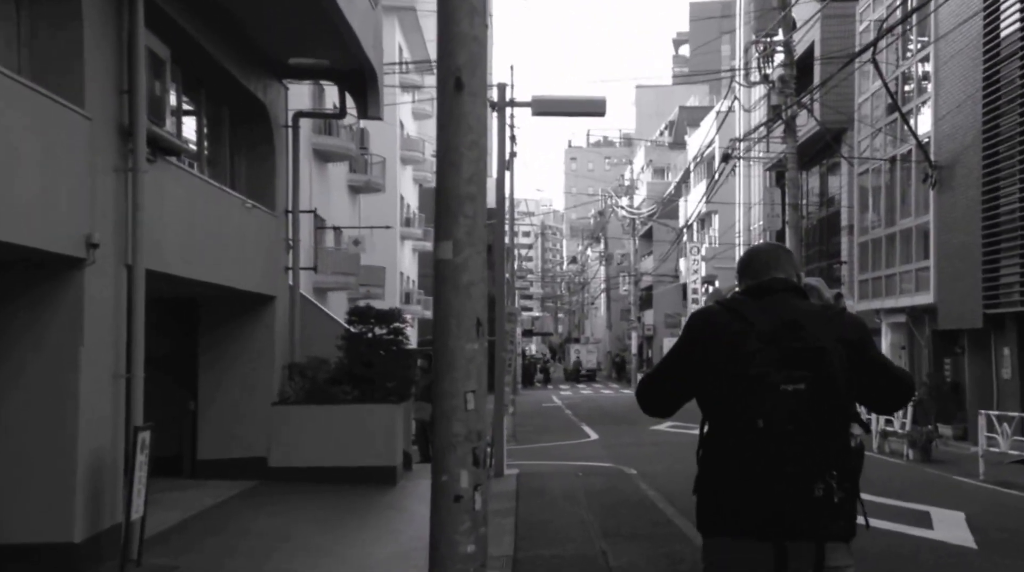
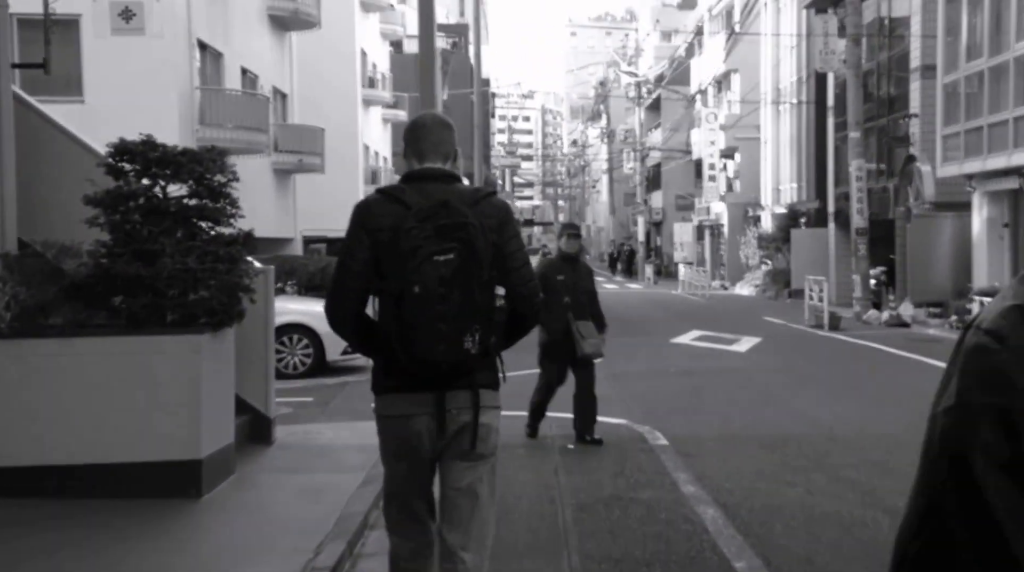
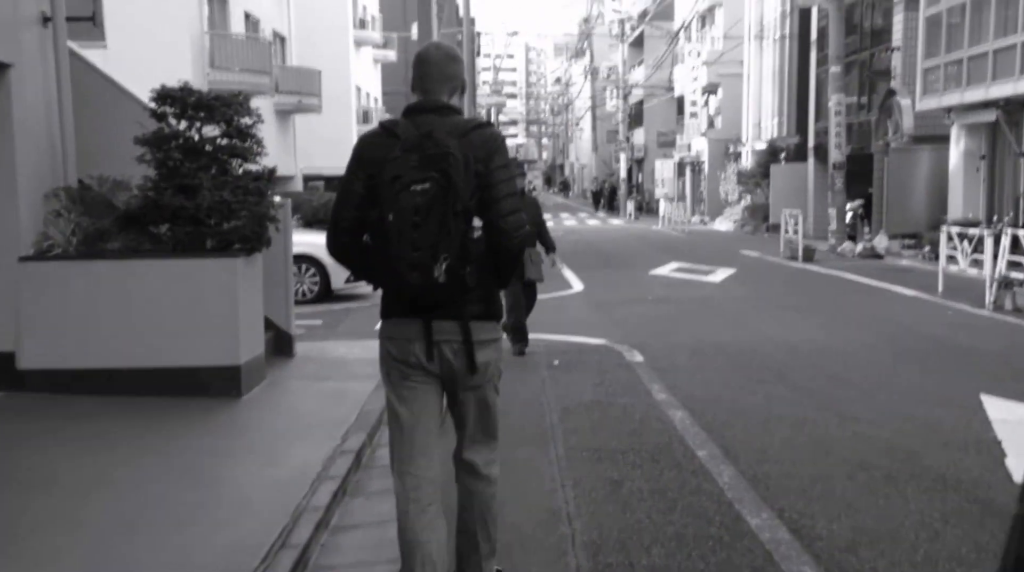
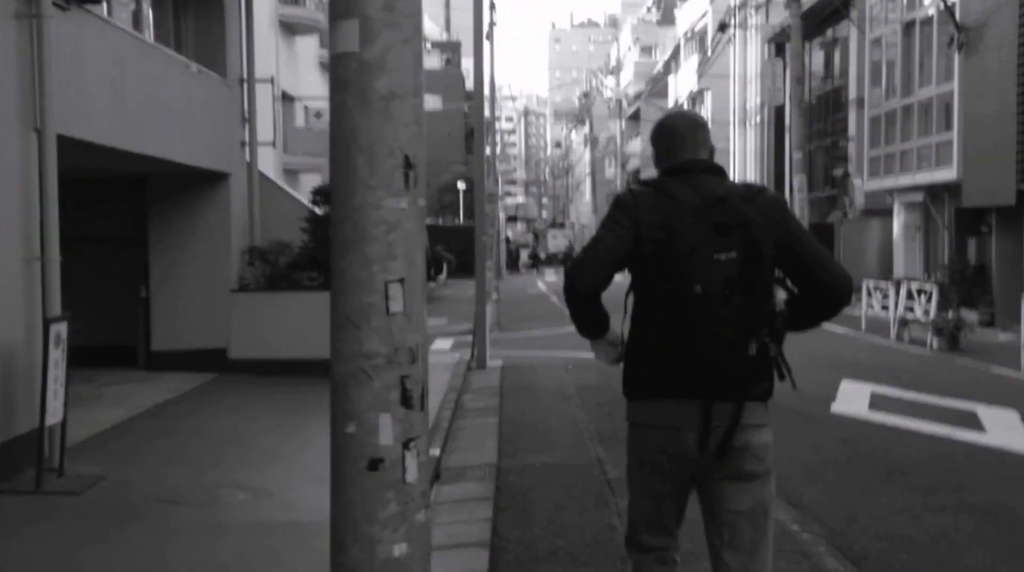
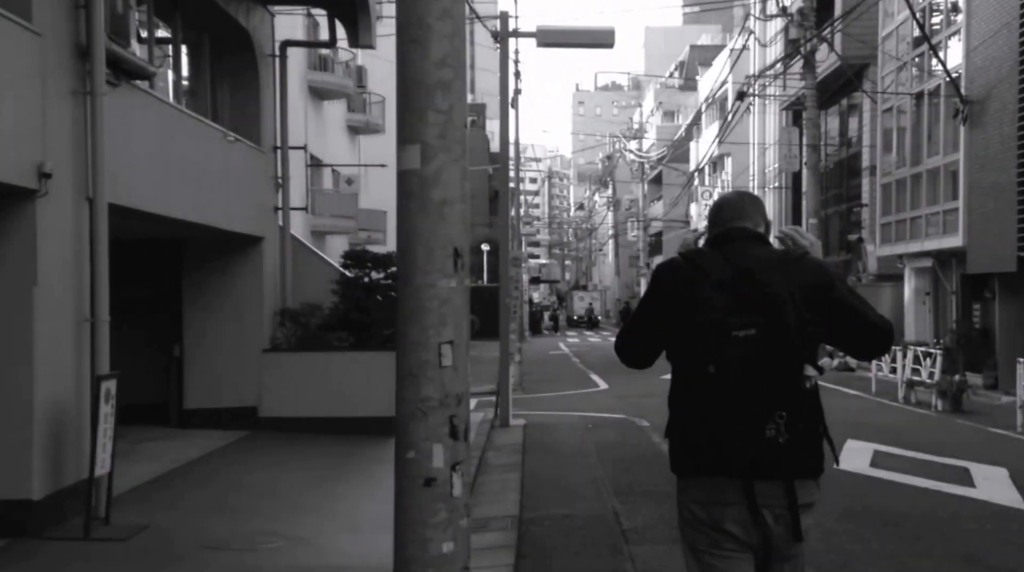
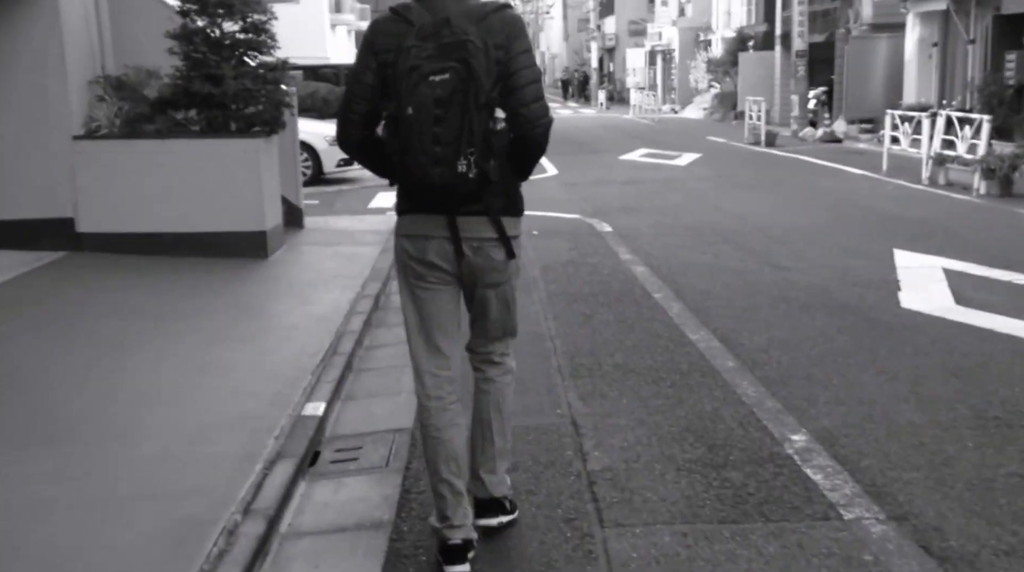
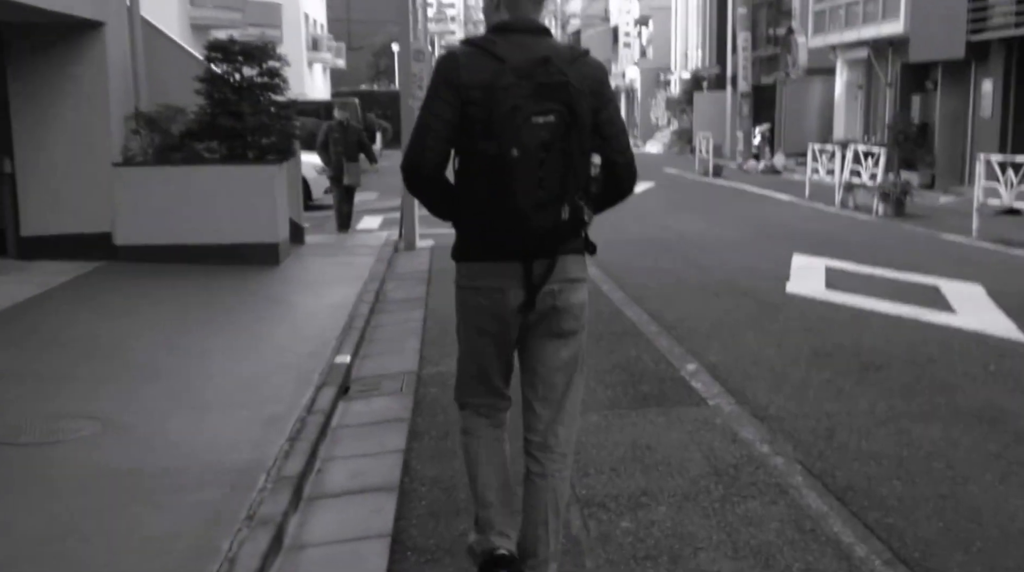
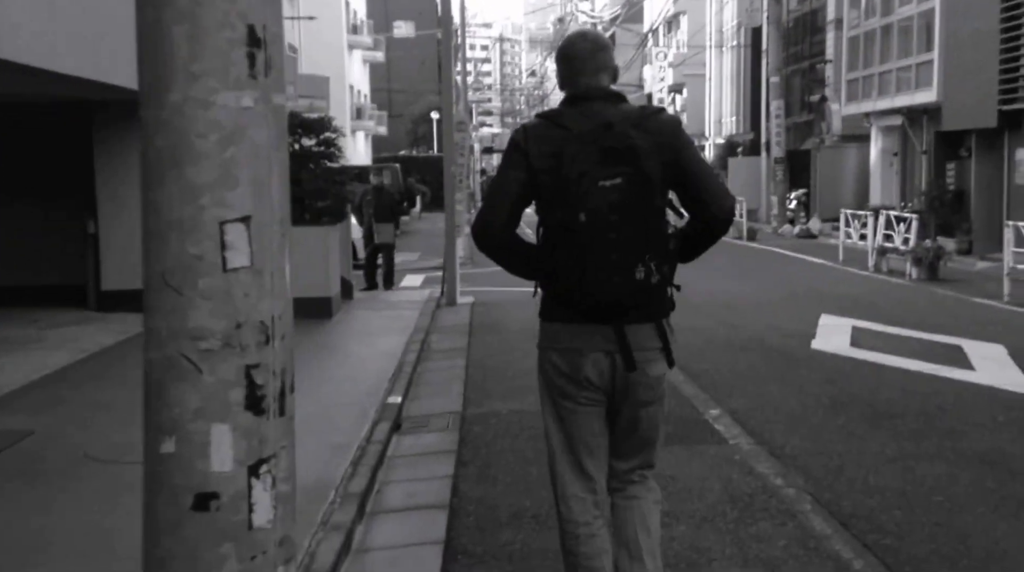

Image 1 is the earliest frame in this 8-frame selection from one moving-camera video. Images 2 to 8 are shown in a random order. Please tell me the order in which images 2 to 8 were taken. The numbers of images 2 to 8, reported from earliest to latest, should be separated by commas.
5, 4, 8, 7, 6, 3, 2
